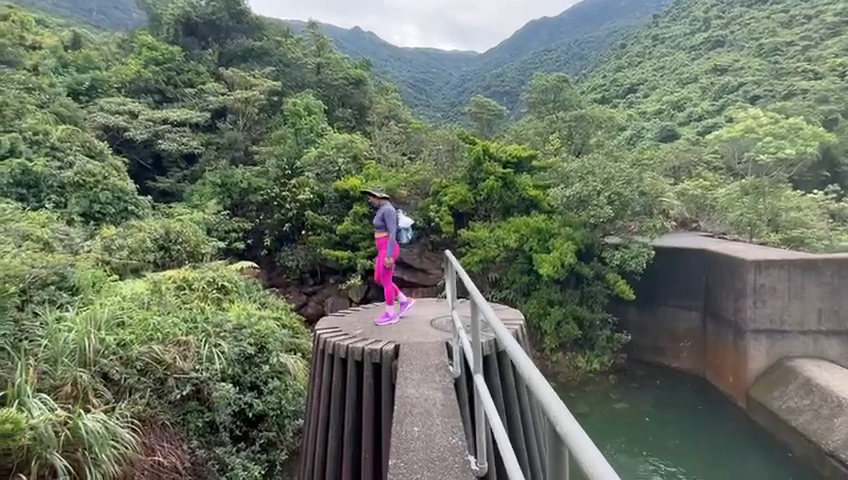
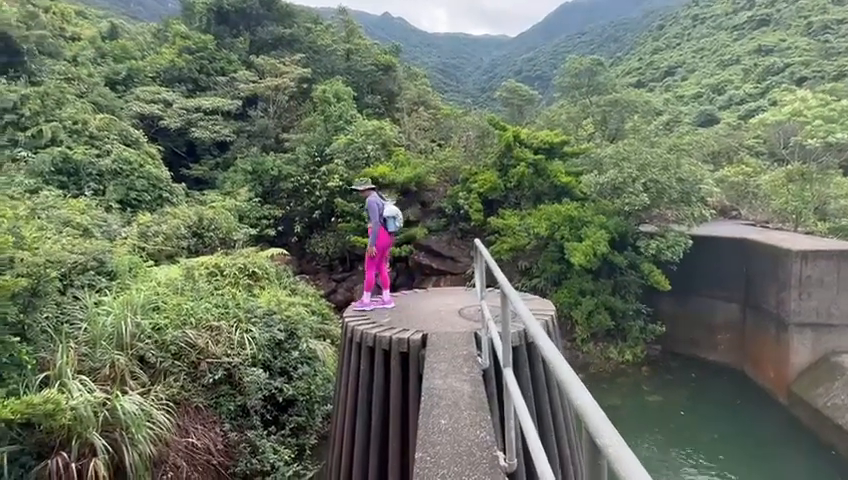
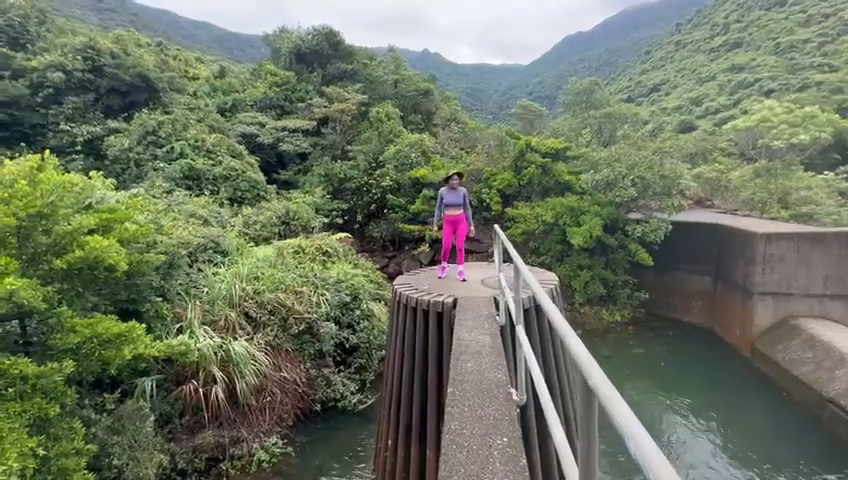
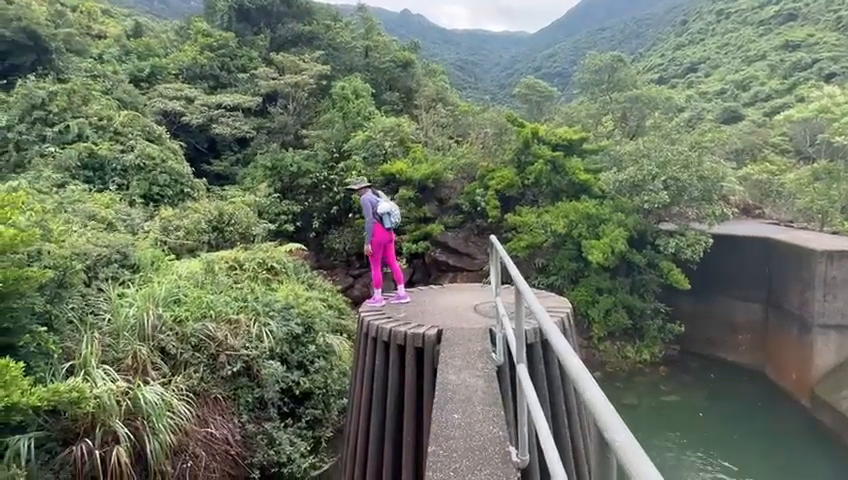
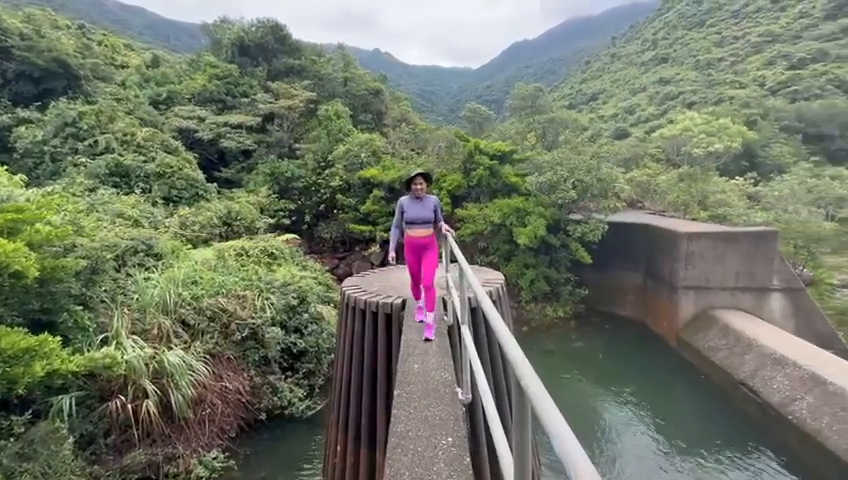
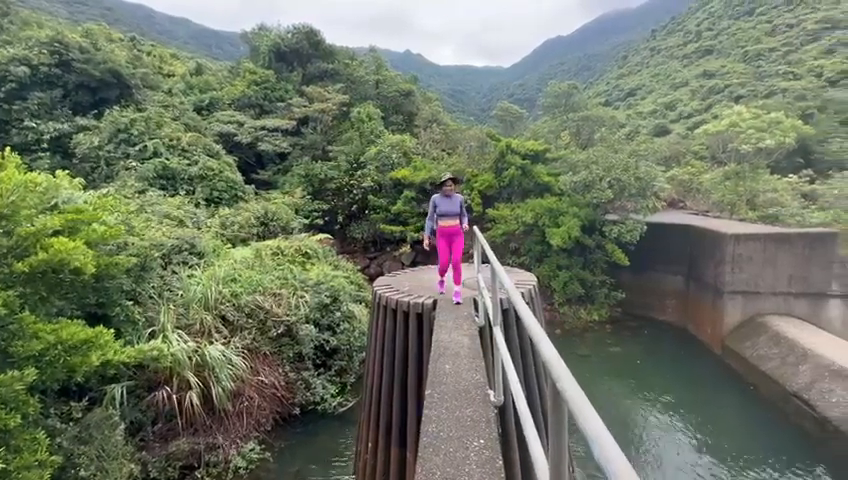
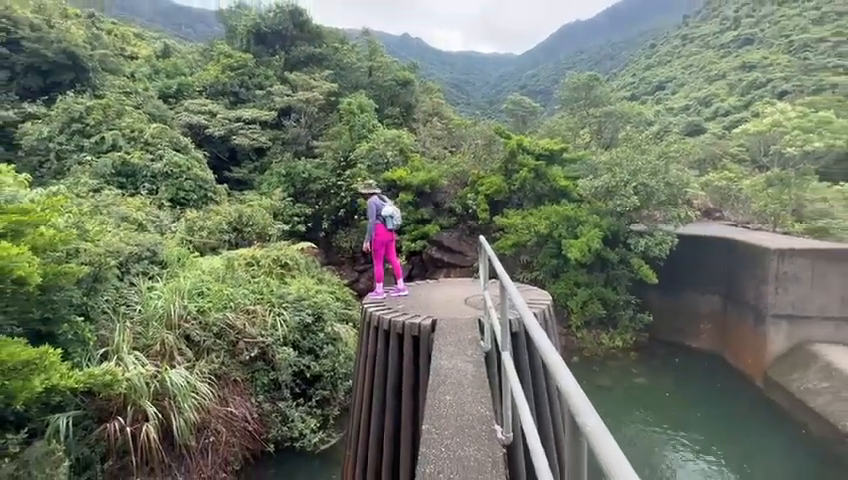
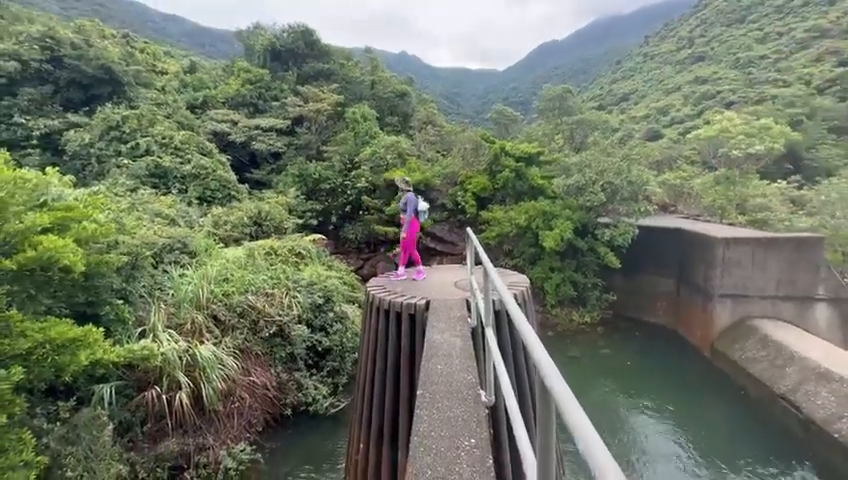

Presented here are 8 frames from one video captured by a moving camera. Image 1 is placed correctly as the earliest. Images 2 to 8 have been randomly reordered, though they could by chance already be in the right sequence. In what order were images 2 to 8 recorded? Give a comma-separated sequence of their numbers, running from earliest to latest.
2, 4, 7, 8, 3, 6, 5
